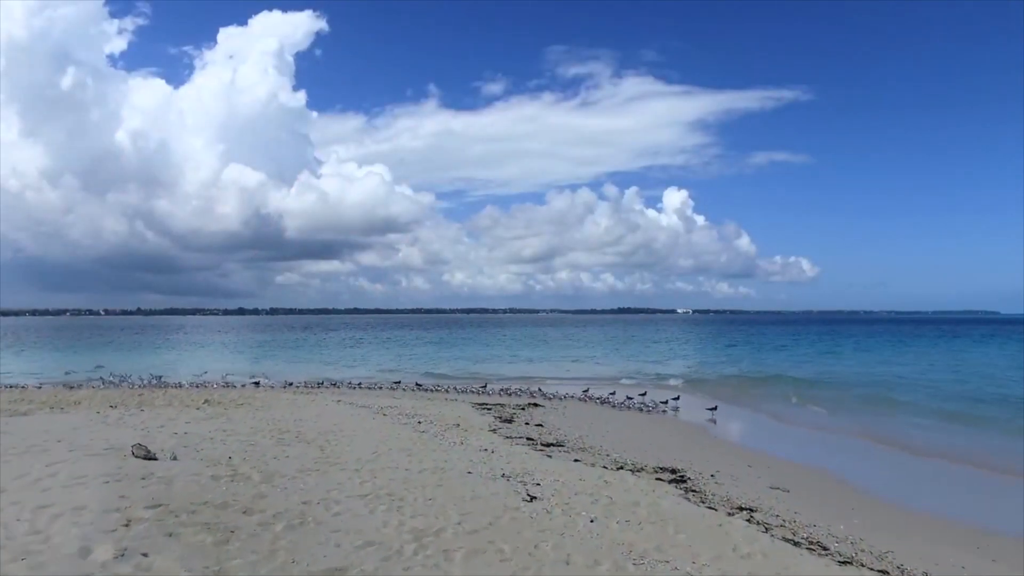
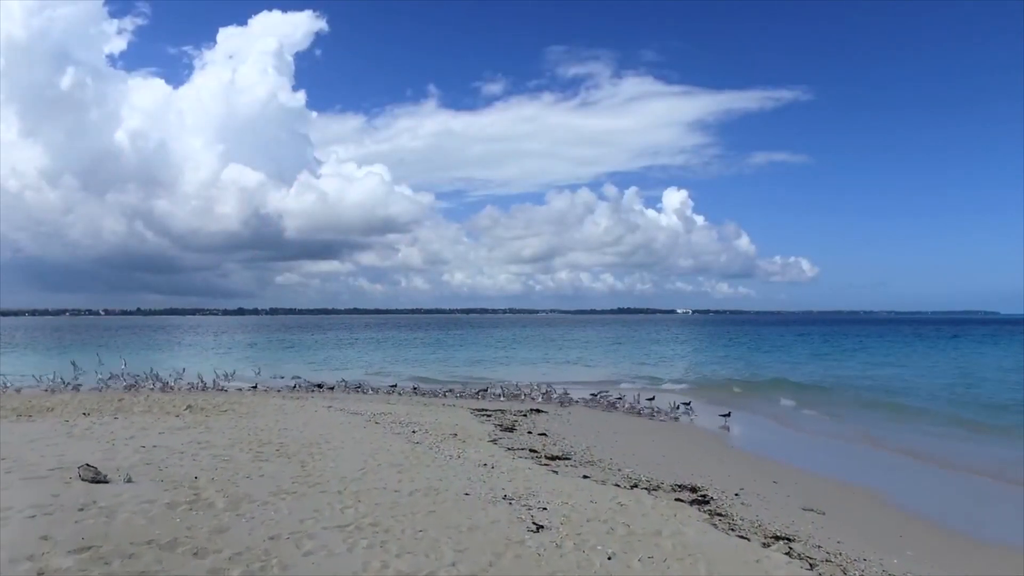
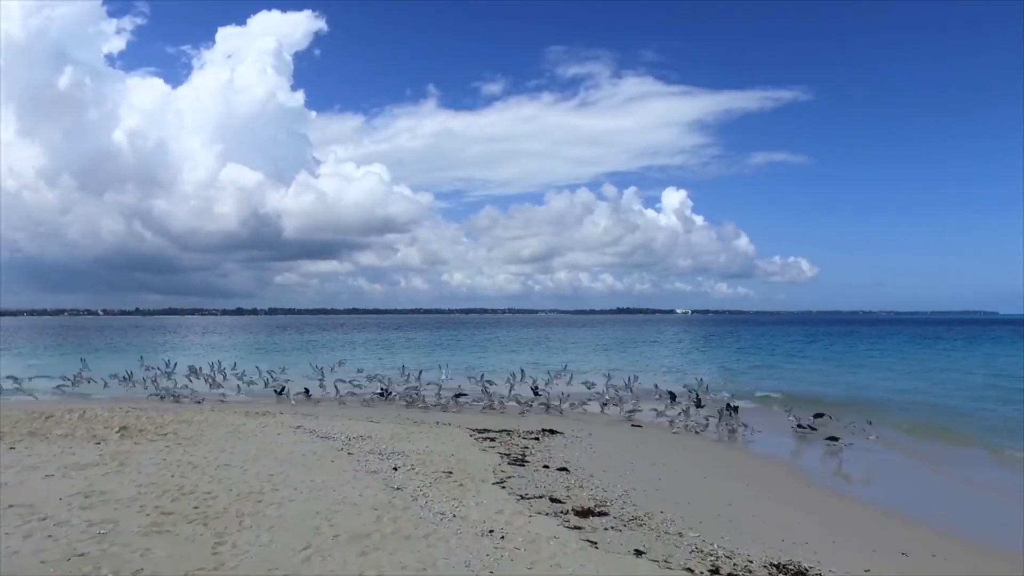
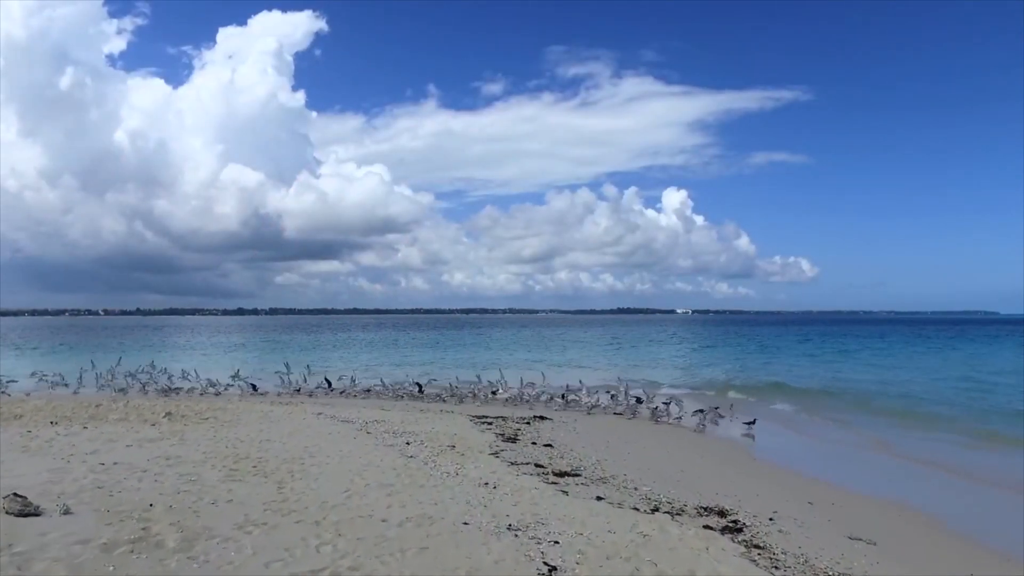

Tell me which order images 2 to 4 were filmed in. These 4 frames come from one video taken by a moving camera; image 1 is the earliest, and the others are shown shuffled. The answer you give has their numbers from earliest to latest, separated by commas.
2, 4, 3
